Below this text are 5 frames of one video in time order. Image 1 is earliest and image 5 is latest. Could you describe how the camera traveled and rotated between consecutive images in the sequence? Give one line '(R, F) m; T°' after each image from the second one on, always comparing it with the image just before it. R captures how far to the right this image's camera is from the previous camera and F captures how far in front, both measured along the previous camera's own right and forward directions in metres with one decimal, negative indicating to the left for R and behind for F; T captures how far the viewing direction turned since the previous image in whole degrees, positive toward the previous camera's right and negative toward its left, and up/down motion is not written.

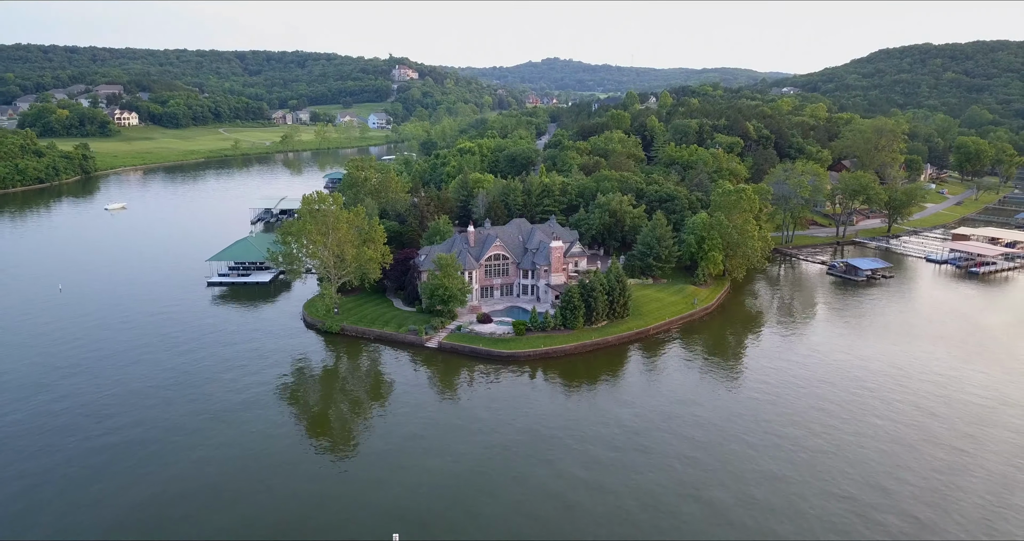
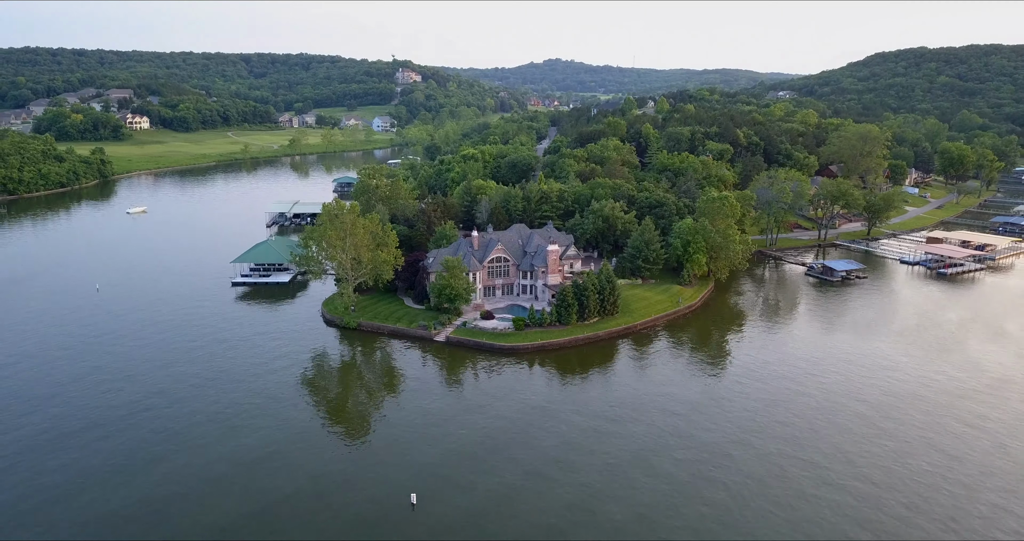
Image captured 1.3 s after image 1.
(+0.1, -4.3) m; 0°
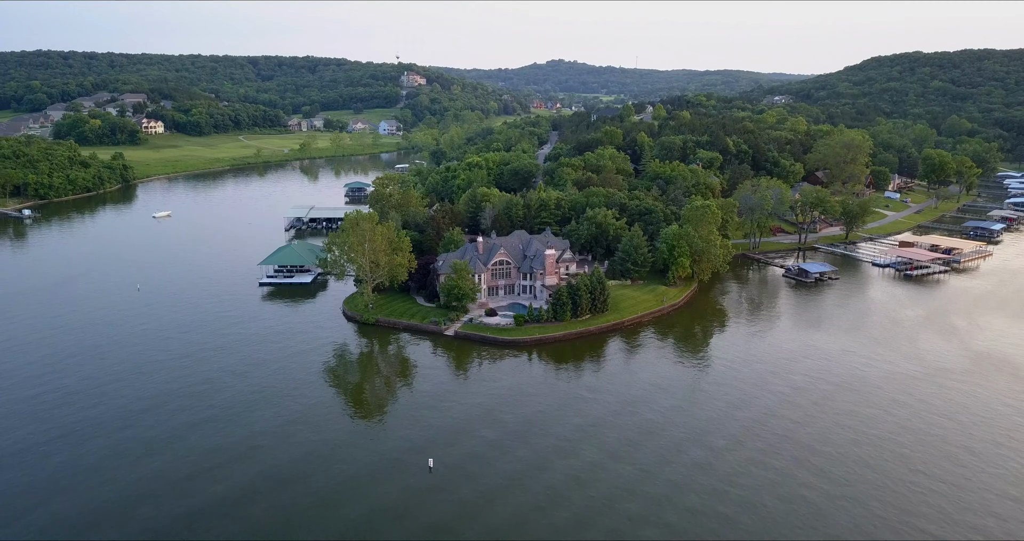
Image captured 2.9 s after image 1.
(+0.1, -5.6) m; 0°
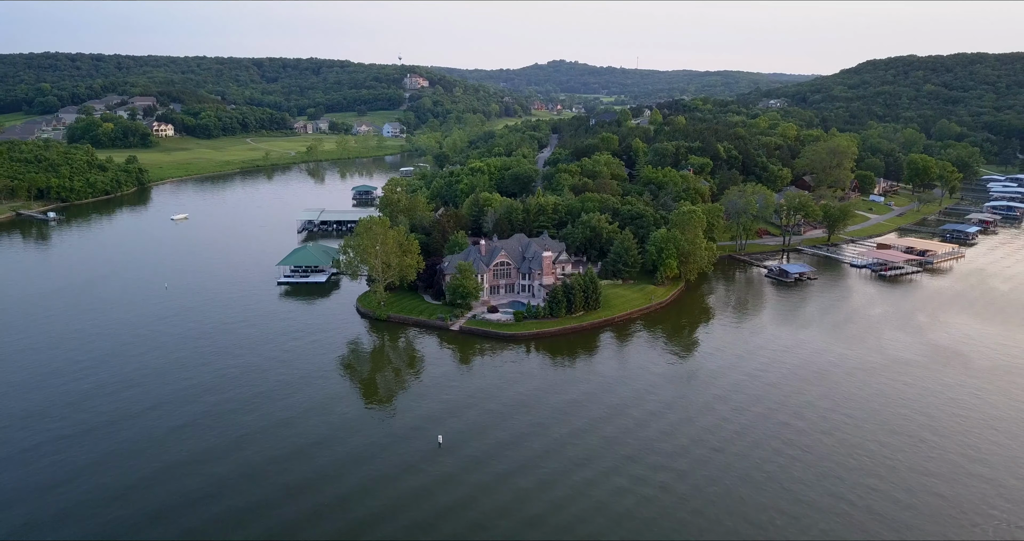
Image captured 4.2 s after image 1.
(+0.1, -4.8) m; 0°
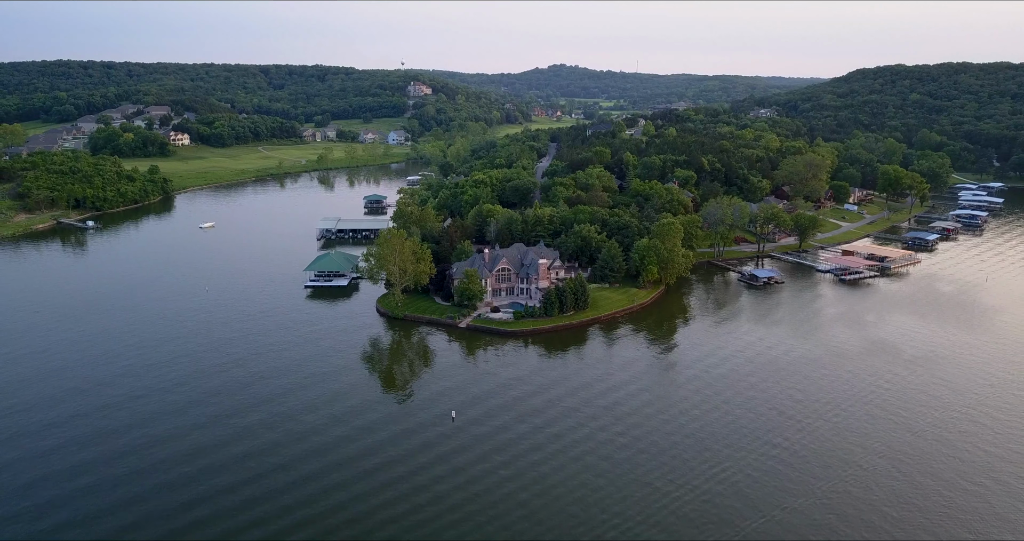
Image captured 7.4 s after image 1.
(+0.1, -8.7) m; 0°
